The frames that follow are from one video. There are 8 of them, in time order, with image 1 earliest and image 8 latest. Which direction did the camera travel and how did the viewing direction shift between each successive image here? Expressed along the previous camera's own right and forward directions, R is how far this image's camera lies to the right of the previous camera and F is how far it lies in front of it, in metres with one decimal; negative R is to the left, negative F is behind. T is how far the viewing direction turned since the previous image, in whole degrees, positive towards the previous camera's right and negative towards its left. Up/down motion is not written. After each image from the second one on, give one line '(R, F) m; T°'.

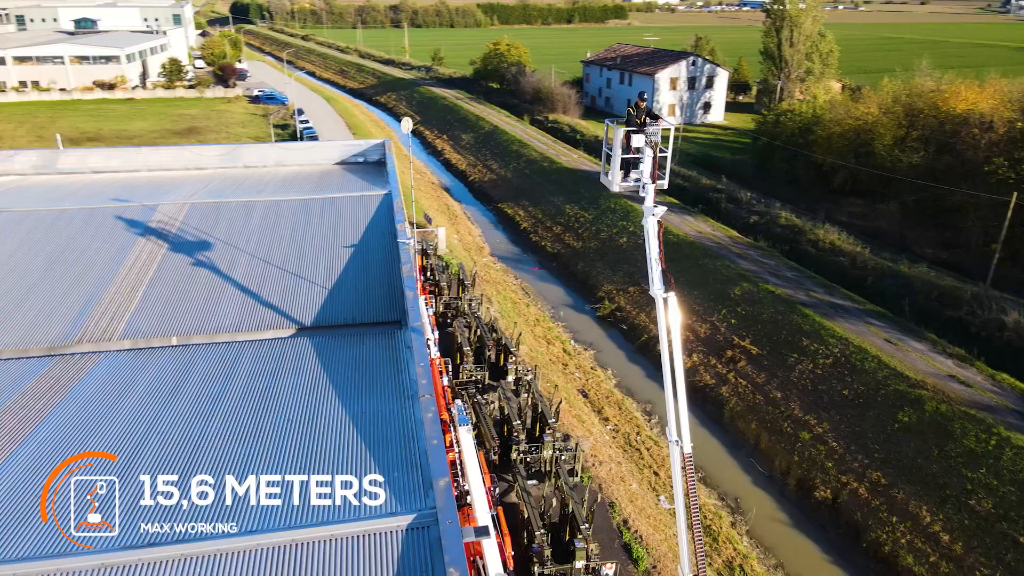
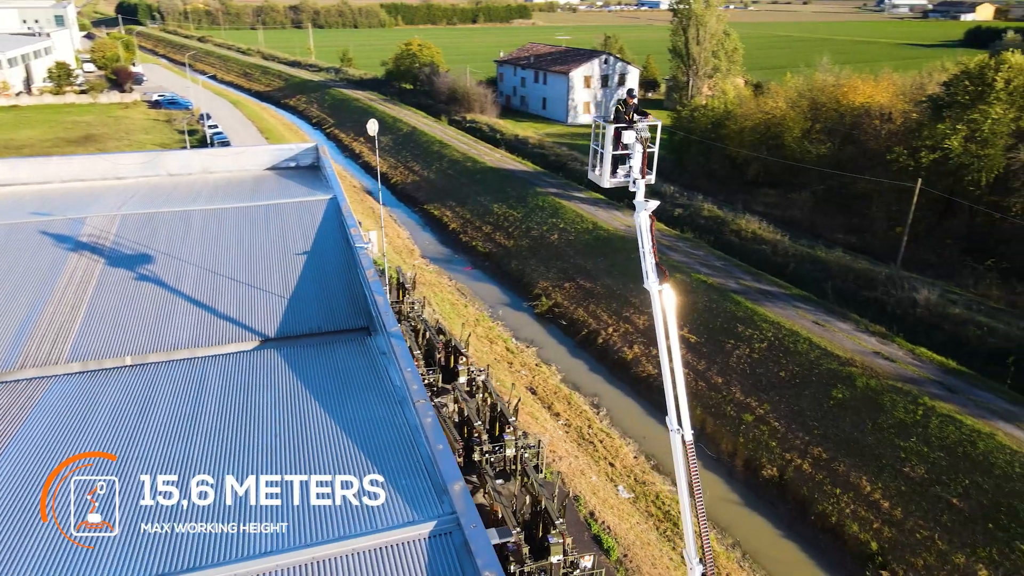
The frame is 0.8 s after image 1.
(-0.5, 0.0) m; +6°
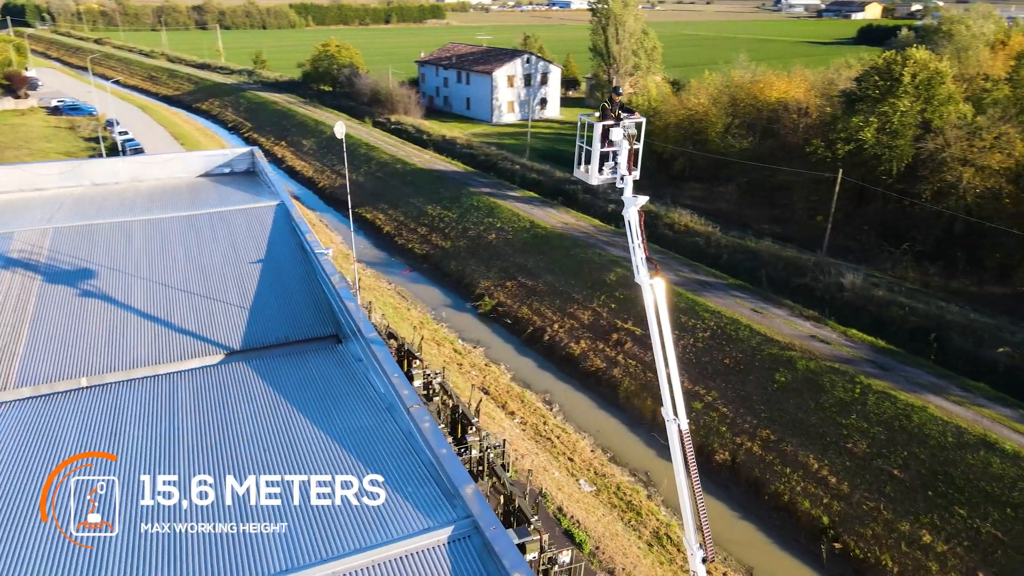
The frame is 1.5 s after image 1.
(-0.5, 0.0) m; +6°
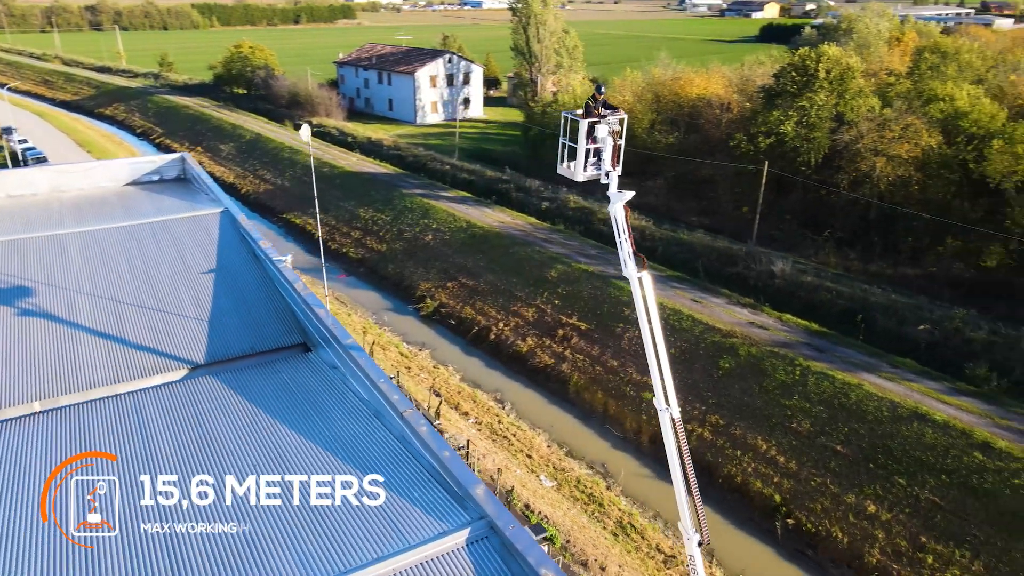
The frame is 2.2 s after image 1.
(-0.5, 0.0) m; +6°
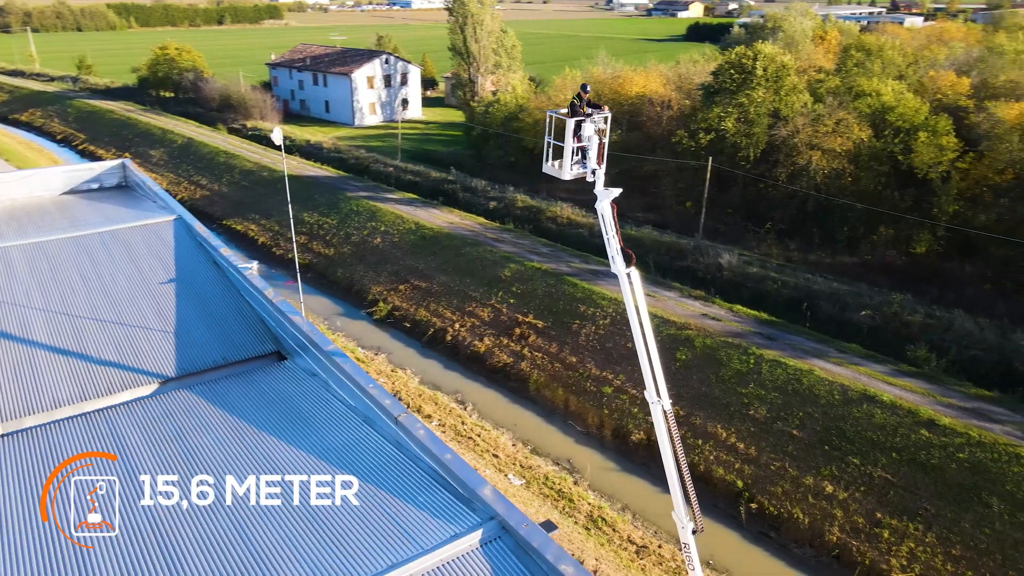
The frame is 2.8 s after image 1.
(-0.4, 0.0) m; +5°
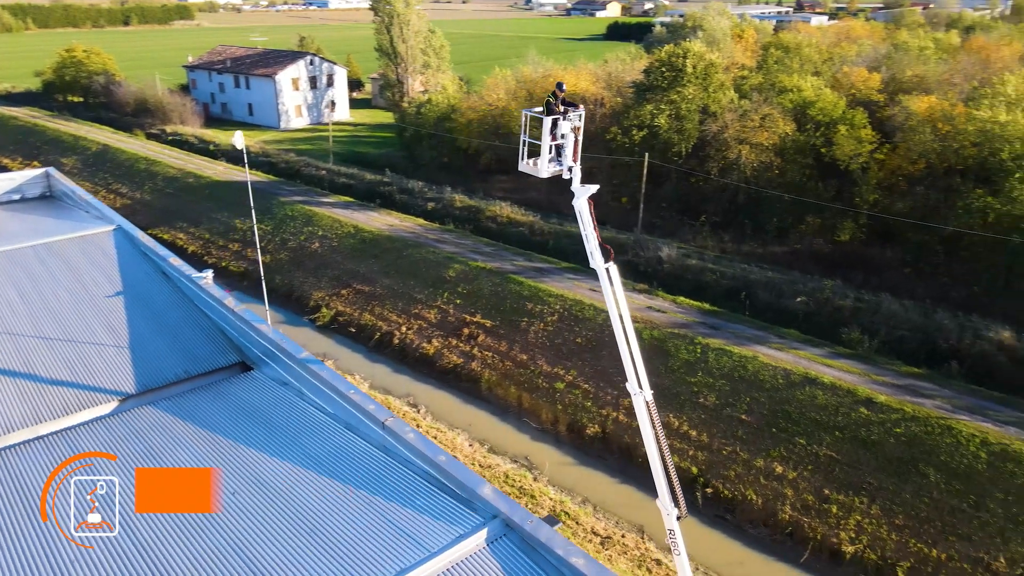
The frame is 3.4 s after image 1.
(-0.4, 0.0) m; +5°
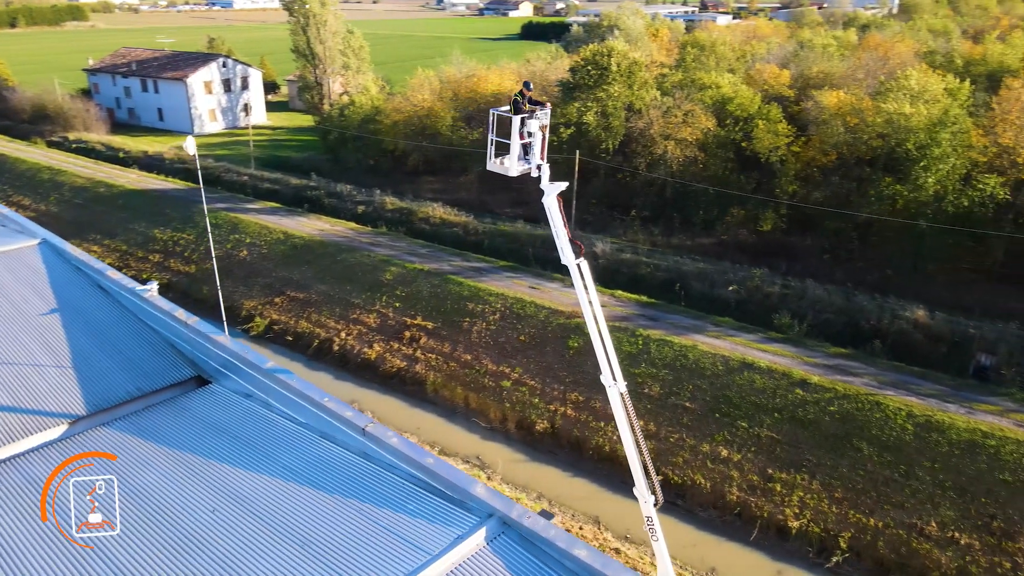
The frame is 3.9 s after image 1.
(-0.4, 0.0) m; +6°
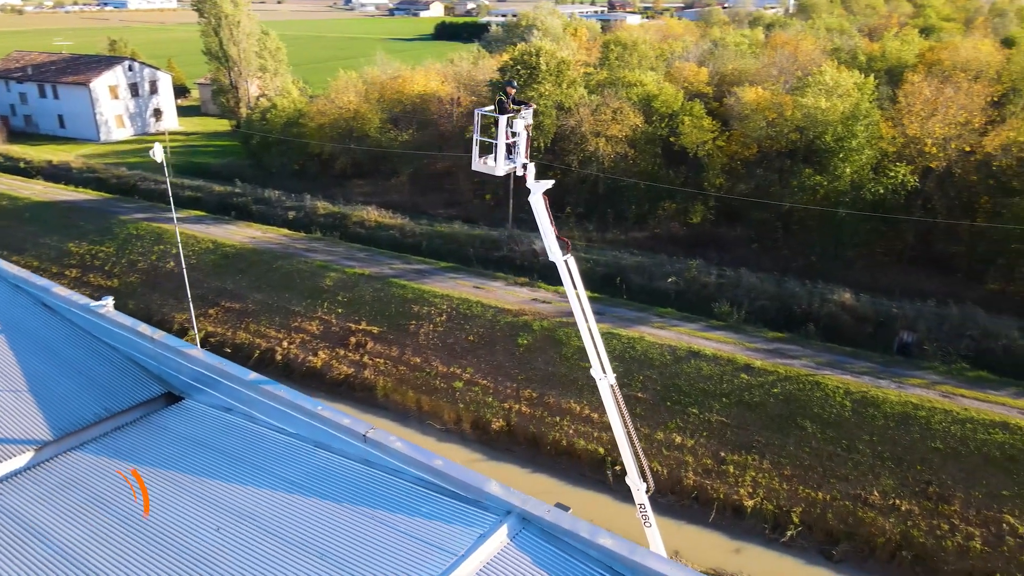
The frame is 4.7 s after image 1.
(-0.5, 0.0) m; +6°
